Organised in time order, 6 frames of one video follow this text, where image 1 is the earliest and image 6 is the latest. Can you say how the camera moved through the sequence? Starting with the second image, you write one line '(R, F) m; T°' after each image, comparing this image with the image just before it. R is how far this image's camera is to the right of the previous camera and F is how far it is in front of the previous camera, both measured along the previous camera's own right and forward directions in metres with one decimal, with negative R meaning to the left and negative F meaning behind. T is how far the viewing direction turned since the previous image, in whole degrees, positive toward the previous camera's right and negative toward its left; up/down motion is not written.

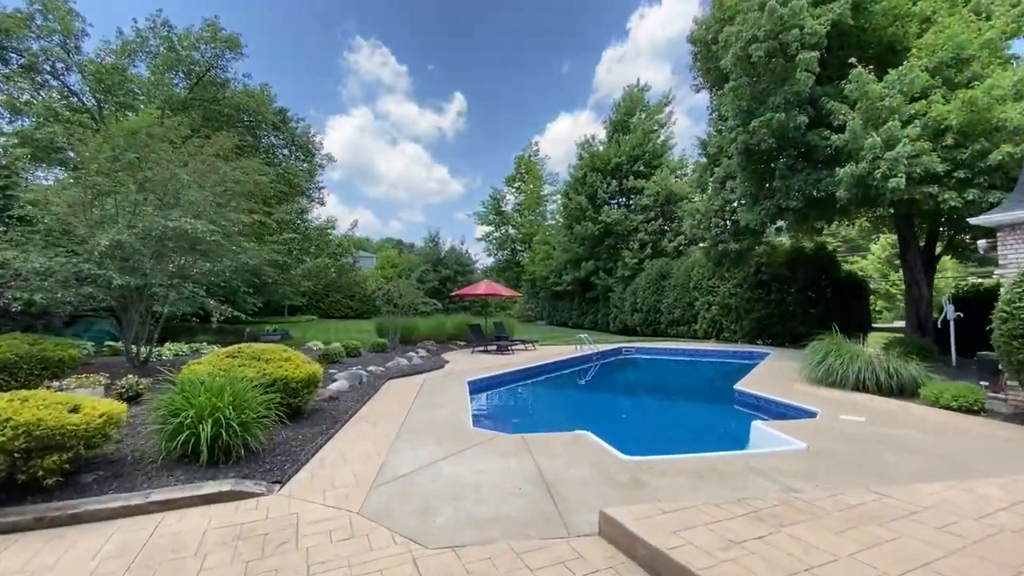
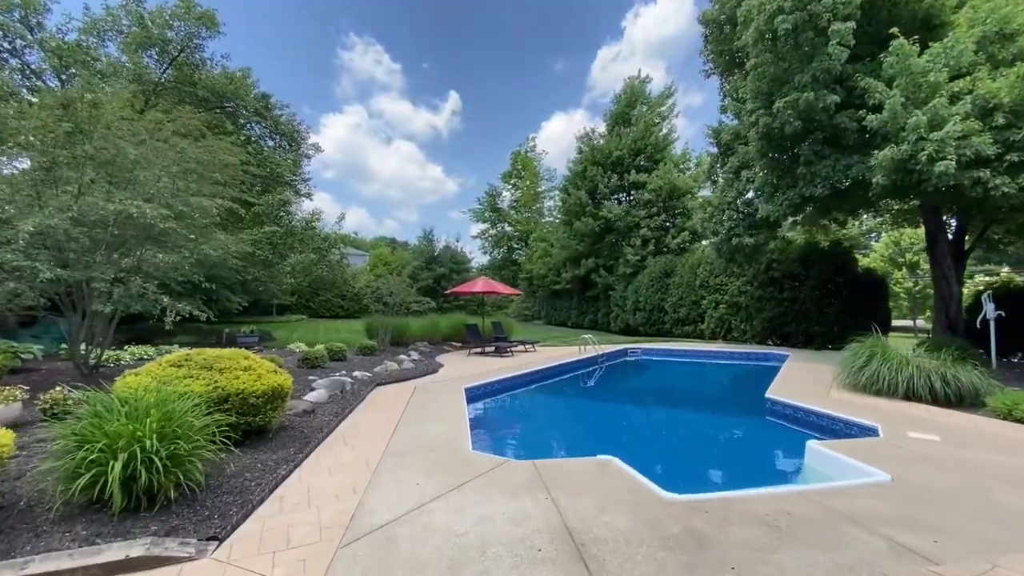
(-0.1, +0.9) m; +1°
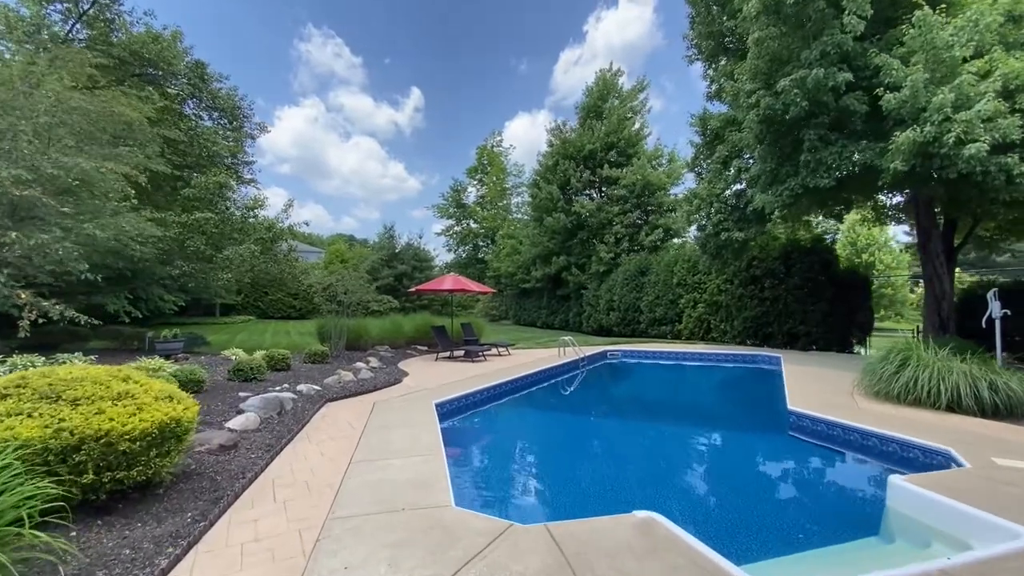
(-0.3, +1.3) m; +5°
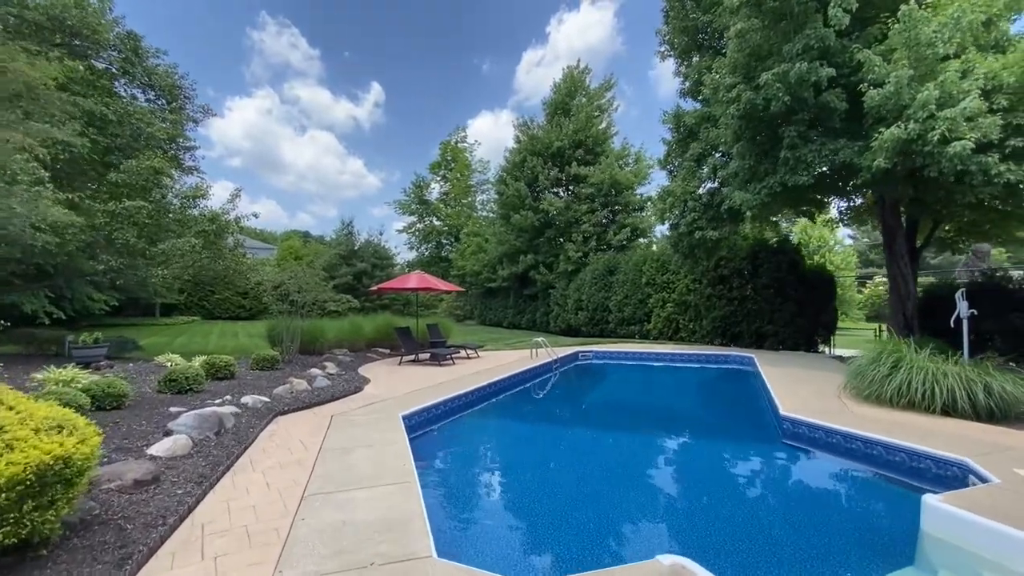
(-0.2, +0.6) m; +5°
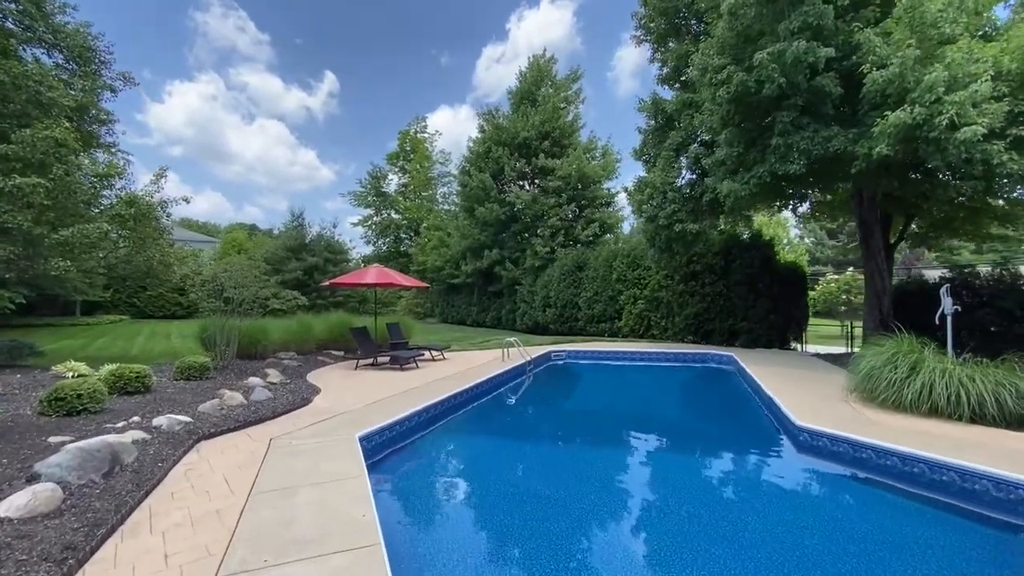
(-0.2, +0.9) m; +5°
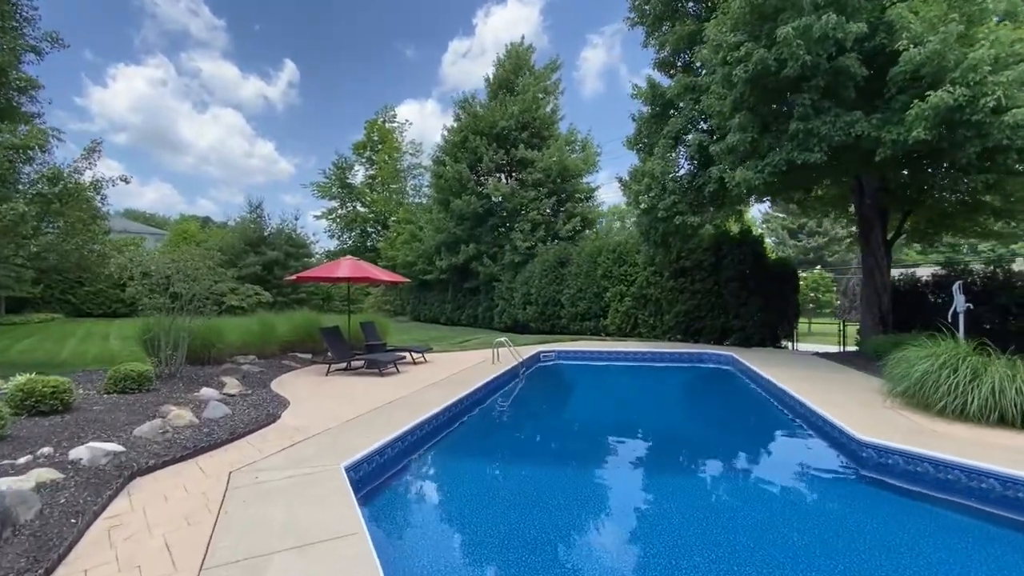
(-0.5, +0.9) m; +4°
